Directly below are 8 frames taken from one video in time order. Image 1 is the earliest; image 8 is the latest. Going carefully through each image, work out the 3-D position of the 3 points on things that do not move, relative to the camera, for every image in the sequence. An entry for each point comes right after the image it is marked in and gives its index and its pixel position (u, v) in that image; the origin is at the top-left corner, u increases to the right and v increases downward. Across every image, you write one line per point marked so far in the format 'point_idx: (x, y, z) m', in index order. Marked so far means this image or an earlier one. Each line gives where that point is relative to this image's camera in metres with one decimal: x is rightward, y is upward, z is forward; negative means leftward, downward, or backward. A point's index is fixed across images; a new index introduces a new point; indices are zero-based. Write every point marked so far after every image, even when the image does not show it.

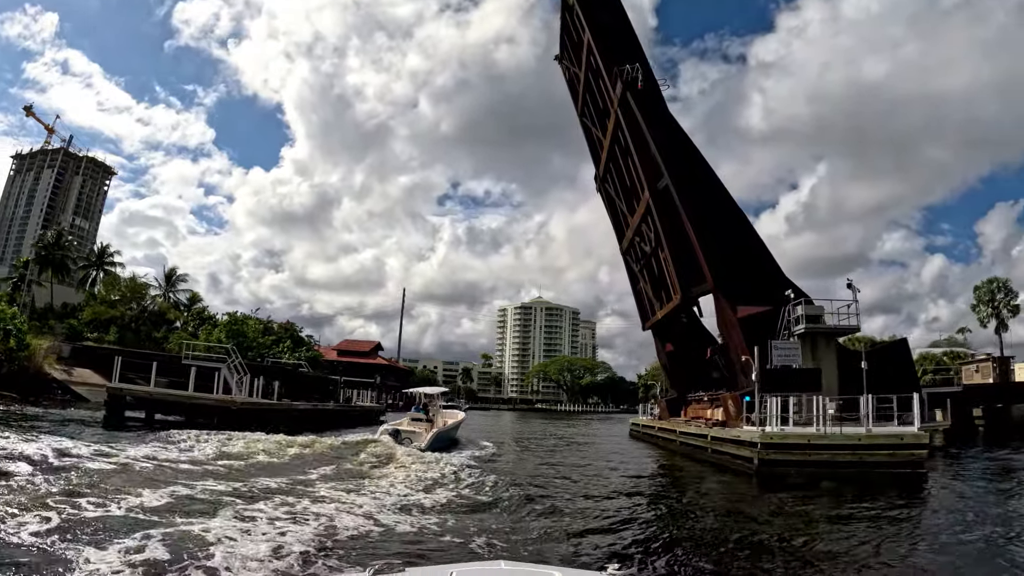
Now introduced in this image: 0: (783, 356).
0: (+6.6, -1.6, +13.5) m
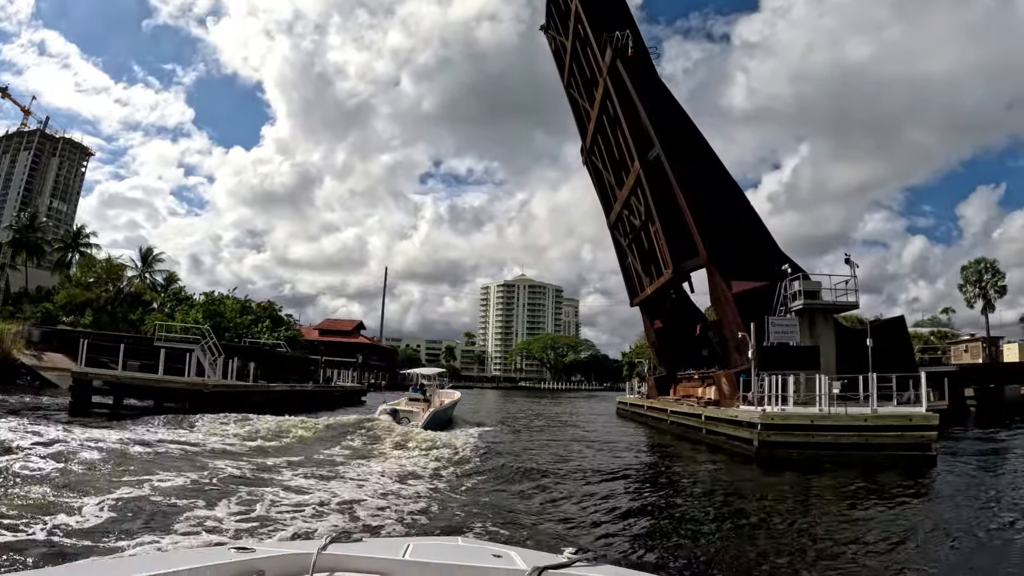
0: (+6.3, -1.0, +13.0) m
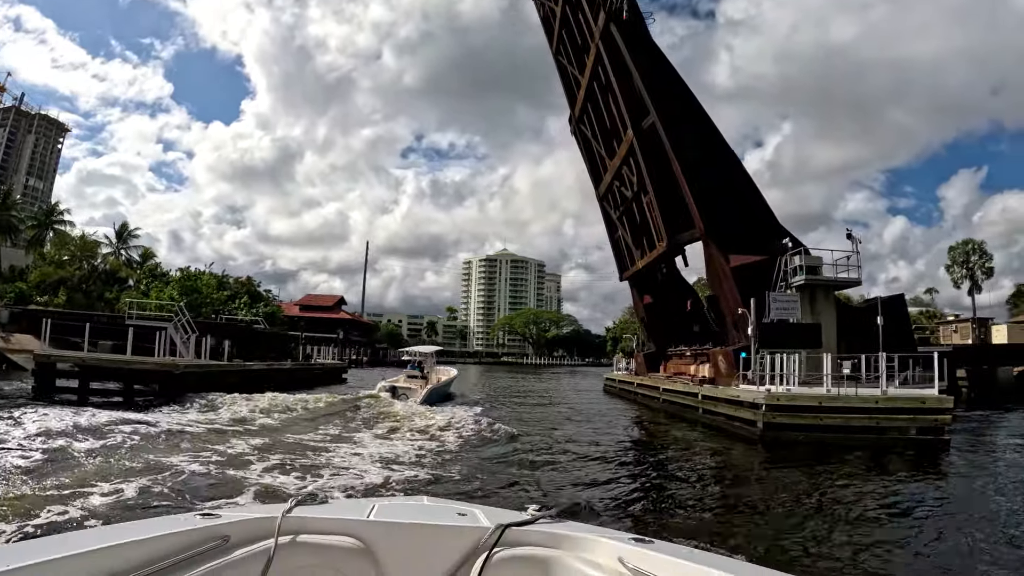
0: (+6.0, -0.5, +12.5) m
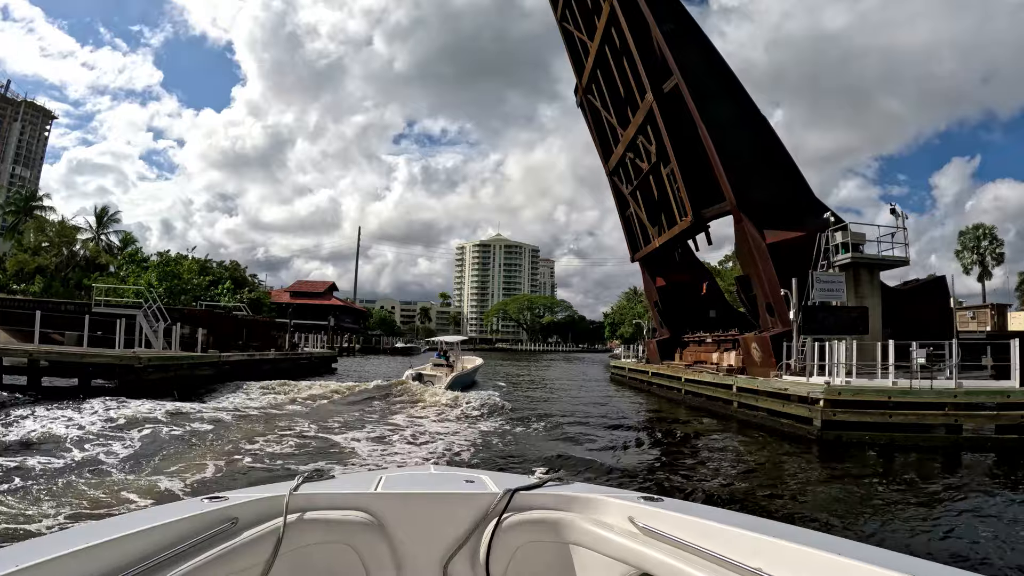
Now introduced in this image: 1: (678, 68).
0: (+6.2, 0.0, +11.2) m
1: (+3.9, +5.1, +13.1) m
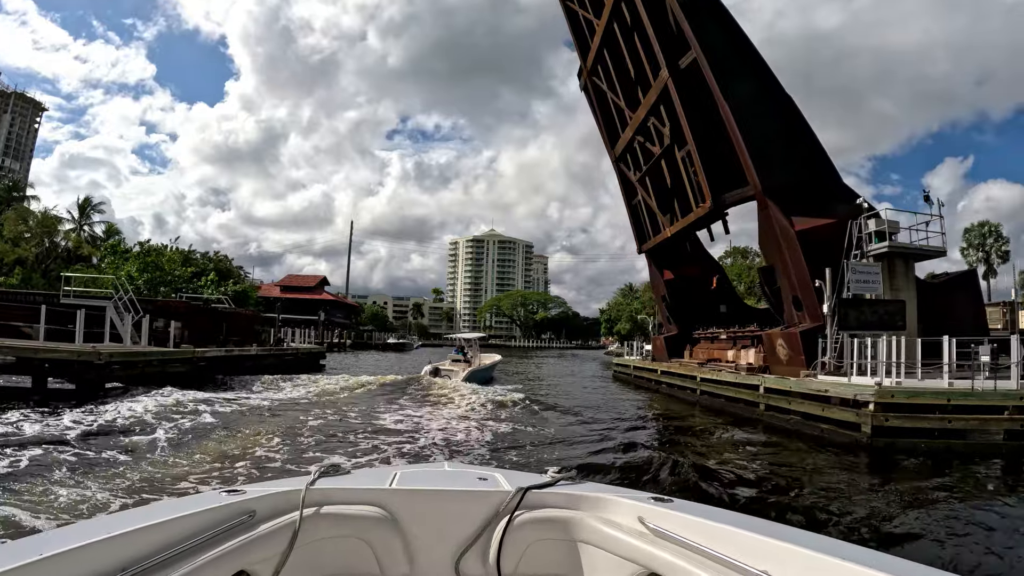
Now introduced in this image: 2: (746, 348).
0: (+6.3, +0.1, +10.2) m
1: (+4.0, +5.3, +12.1) m
2: (+5.5, -1.4, +13.3) m
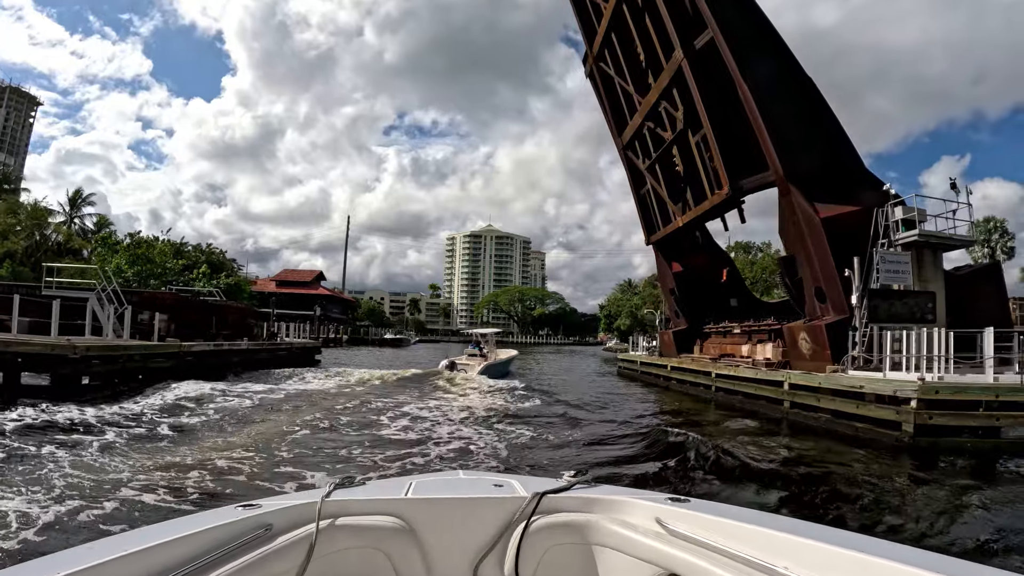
0: (+6.5, +0.3, +9.6) m
1: (+4.1, +5.5, +11.5) m
2: (+5.7, -1.2, +12.8) m
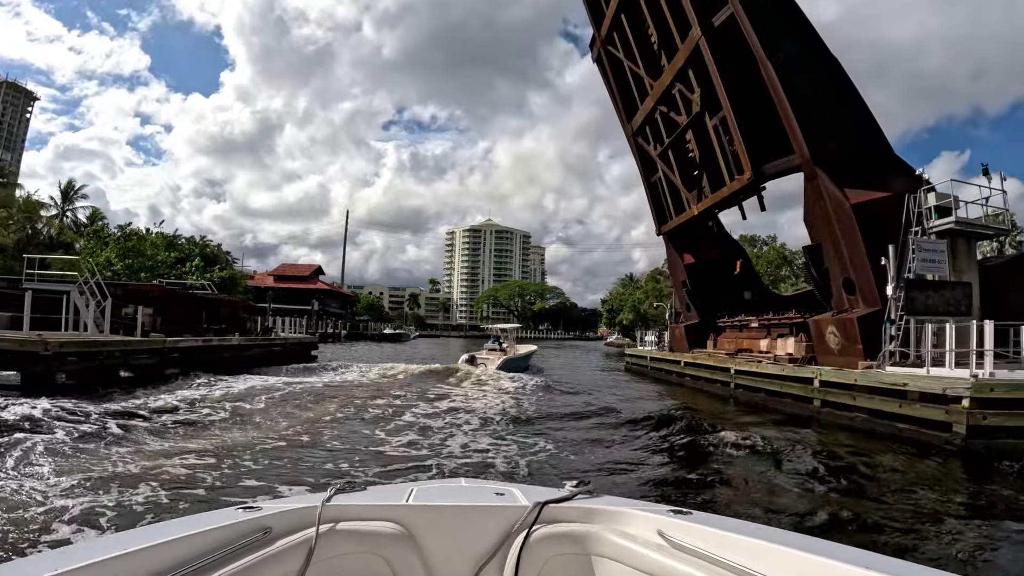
0: (+6.6, +0.4, +9.0) m
1: (+4.2, +5.6, +10.7) m
2: (+5.8, -1.1, +12.1) m
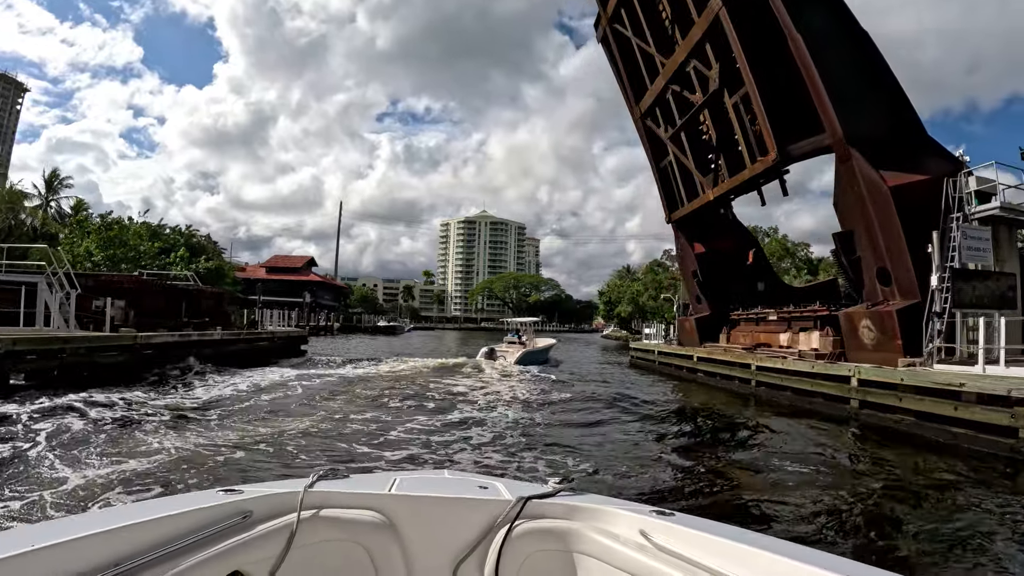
0: (+6.7, +0.6, +8.2) m
1: (+4.3, +5.8, +9.9) m
2: (+5.9, -0.9, +11.4) m
